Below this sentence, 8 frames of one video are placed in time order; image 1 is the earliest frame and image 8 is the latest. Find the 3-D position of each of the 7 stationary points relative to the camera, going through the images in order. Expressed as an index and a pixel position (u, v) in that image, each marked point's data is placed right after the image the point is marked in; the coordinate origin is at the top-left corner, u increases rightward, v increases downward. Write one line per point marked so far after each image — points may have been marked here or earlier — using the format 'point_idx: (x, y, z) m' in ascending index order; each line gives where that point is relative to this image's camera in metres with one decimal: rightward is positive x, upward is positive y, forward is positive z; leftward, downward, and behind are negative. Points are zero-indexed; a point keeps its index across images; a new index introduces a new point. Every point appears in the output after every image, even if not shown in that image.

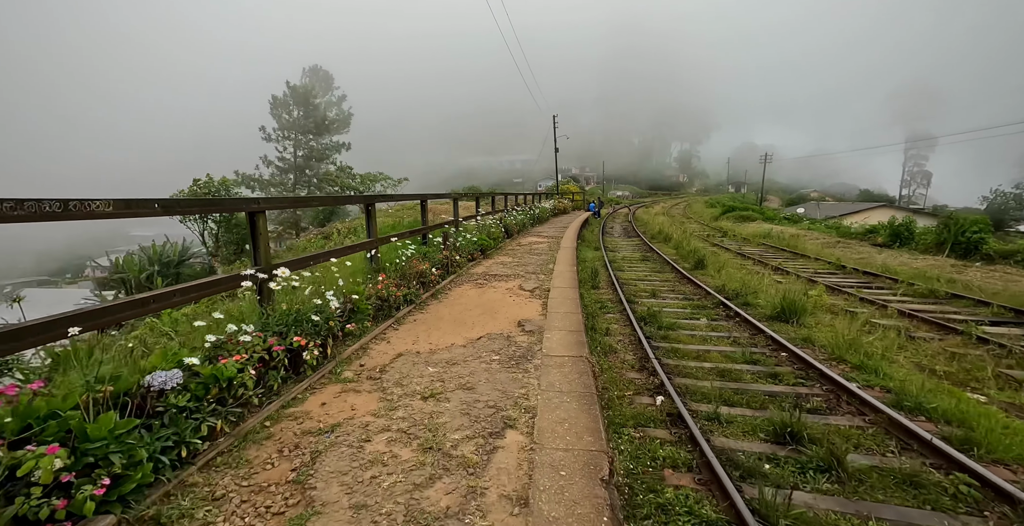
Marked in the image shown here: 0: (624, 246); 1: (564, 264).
0: (+3.8, +0.5, +14.9) m
1: (+1.0, 0.0, +8.6) m
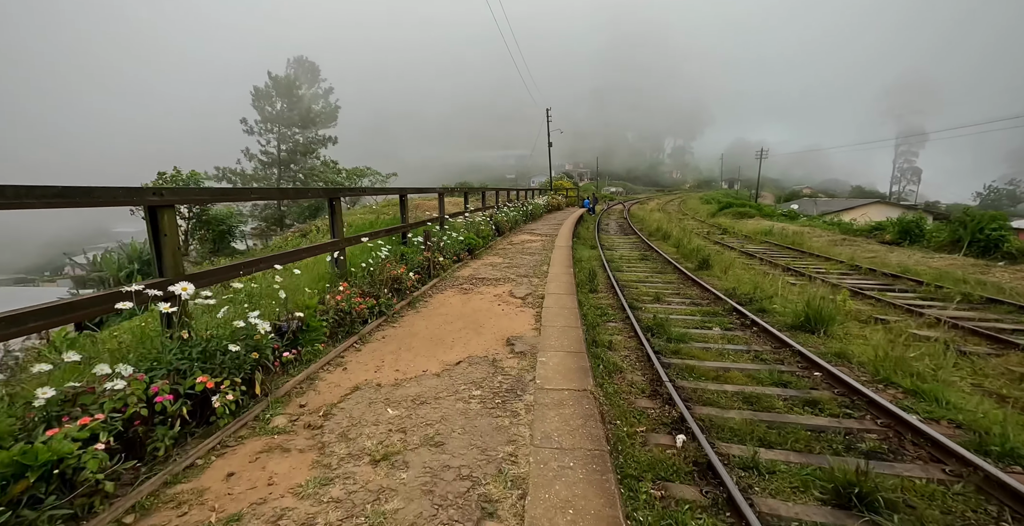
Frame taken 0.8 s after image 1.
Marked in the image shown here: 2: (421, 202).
0: (+3.5, +0.5, +14.2) m
1: (+0.8, 0.0, +7.9) m
2: (-3.4, +2.2, +16.4) m
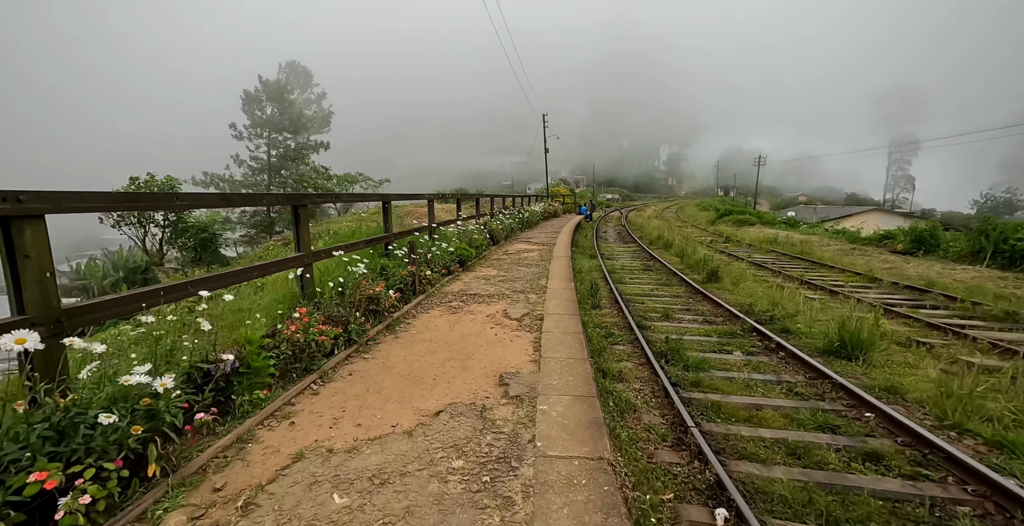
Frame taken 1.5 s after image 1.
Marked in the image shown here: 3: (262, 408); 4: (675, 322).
0: (+3.4, +0.2, +13.6) m
1: (+0.7, -0.2, +7.3) m
2: (-3.5, +1.9, +15.8) m
3: (-1.4, -0.8, +2.4) m
4: (+2.2, -0.8, +6.1) m
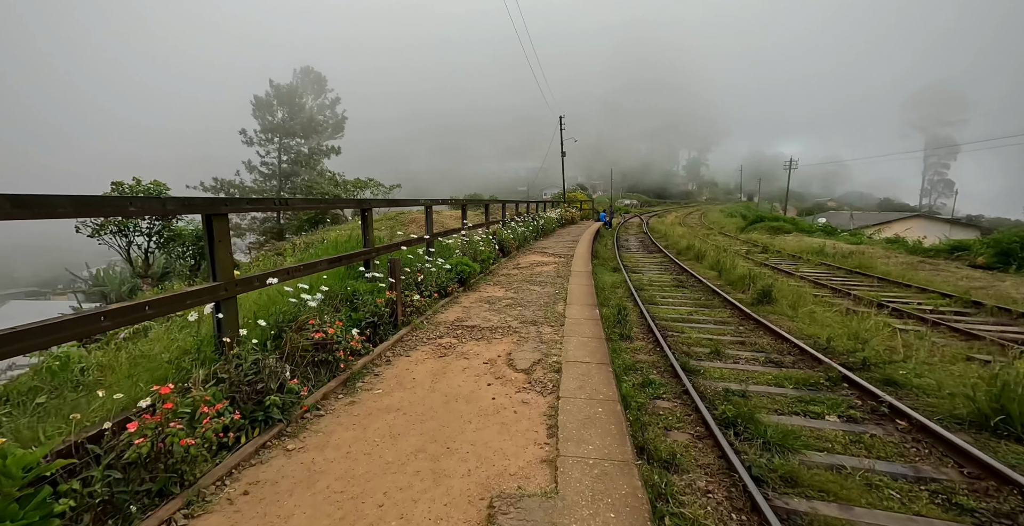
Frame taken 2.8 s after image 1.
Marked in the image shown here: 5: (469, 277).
0: (+3.7, -0.1, +12.2) m
1: (+0.9, -0.5, +6.0) m
2: (-3.1, +1.5, +14.6) m
3: (-1.4, -1.0, +1.2) m
4: (+2.4, -1.1, +4.8) m
5: (-0.6, -0.2, +6.6) m
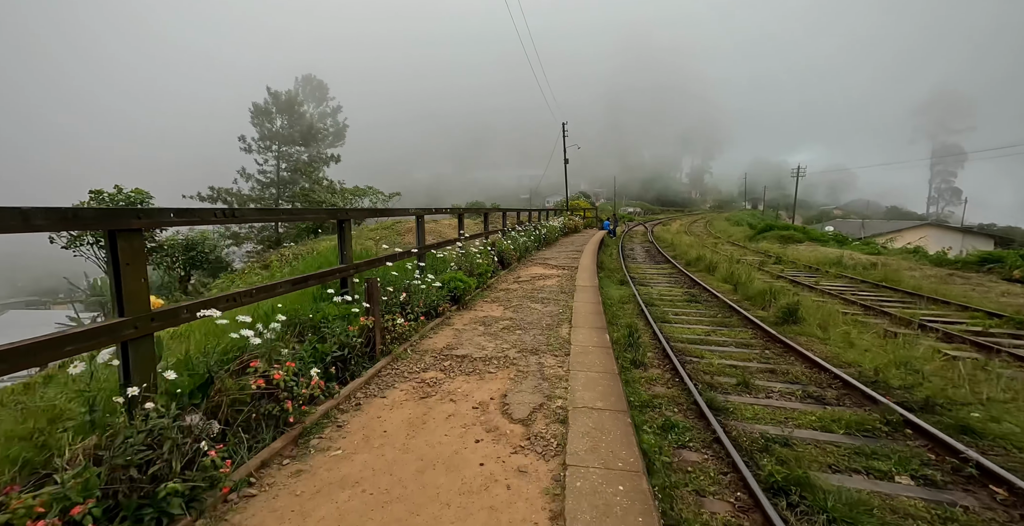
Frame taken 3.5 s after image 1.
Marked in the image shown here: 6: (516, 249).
0: (+3.8, -0.4, +11.6) m
1: (+0.9, -0.7, +5.3) m
2: (-3.0, +1.2, +14.1) m
3: (-1.4, -1.1, +0.6) m
4: (+2.3, -1.3, +4.1) m
5: (-0.6, -0.4, +6.0) m
6: (+0.1, +0.3, +10.8) m
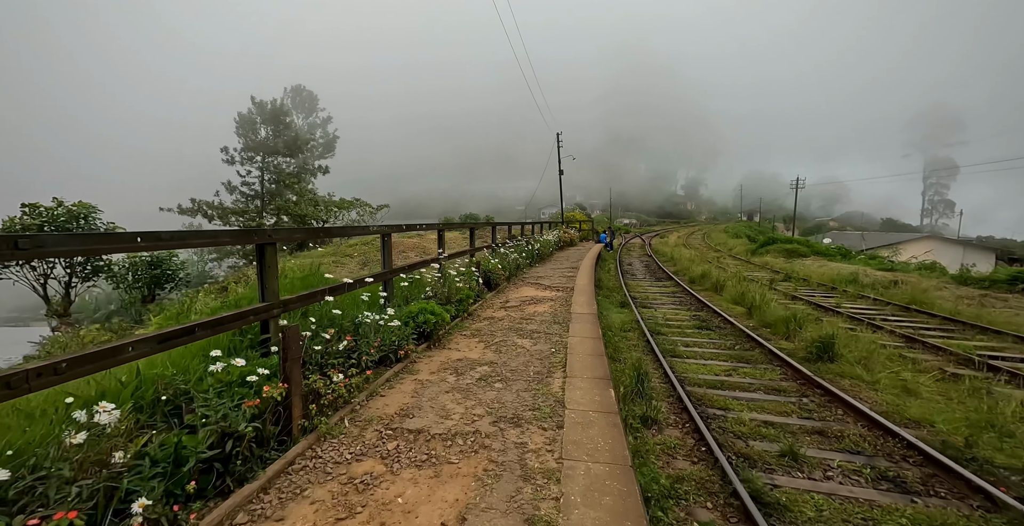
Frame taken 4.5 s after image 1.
0: (+3.5, -0.9, +10.6) m
1: (+0.7, -1.0, +4.3) m
2: (-3.3, +0.6, +13.0) m
3: (-1.6, -1.3, -0.5) m
4: (+2.2, -1.5, +3.1) m
5: (-0.8, -0.7, +4.9) m
6: (-0.1, -0.1, +9.7) m
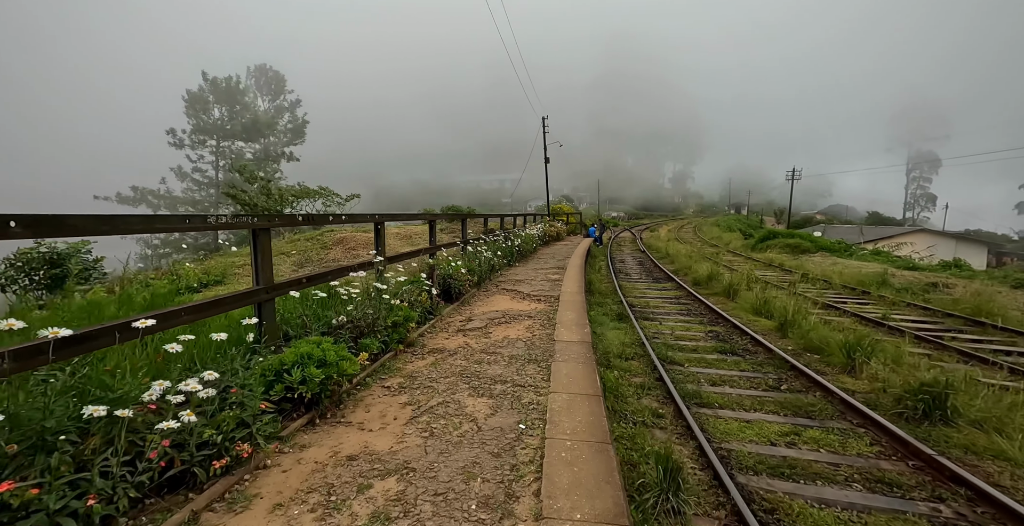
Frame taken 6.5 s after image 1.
0: (+3.0, -0.9, +8.7) m
1: (+0.3, -1.1, +2.3) m
2: (-3.9, +0.7, +10.9) m
3: (-1.8, -1.4, -2.5) m
4: (+1.8, -1.6, +1.2) m
5: (-1.2, -0.8, +2.9) m
6: (-0.7, -0.1, +7.7) m
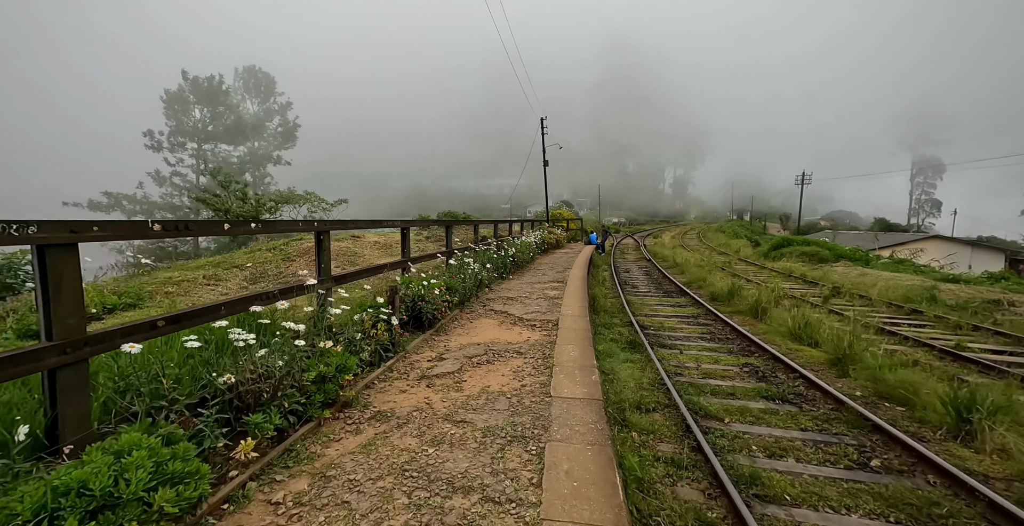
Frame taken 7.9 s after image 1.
0: (+2.8, -1.1, +7.3) m
1: (+0.2, -1.3, +0.9) m
2: (-4.1, +0.4, +9.5) m
3: (-2.0, -1.5, -4.0) m
4: (+1.7, -1.8, -0.3) m
5: (-1.4, -1.0, +1.5) m
6: (-0.8, -0.4, +6.3) m
